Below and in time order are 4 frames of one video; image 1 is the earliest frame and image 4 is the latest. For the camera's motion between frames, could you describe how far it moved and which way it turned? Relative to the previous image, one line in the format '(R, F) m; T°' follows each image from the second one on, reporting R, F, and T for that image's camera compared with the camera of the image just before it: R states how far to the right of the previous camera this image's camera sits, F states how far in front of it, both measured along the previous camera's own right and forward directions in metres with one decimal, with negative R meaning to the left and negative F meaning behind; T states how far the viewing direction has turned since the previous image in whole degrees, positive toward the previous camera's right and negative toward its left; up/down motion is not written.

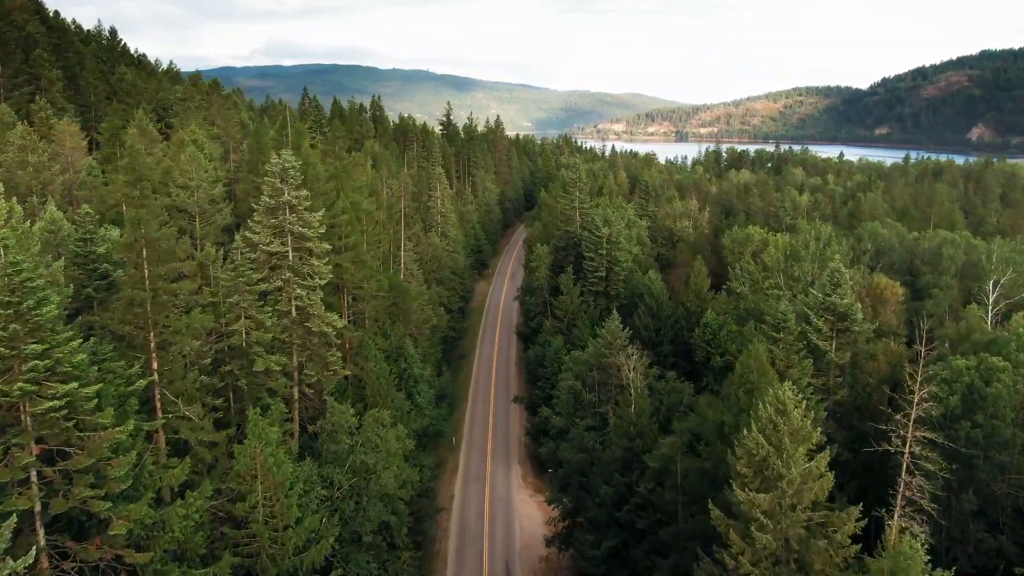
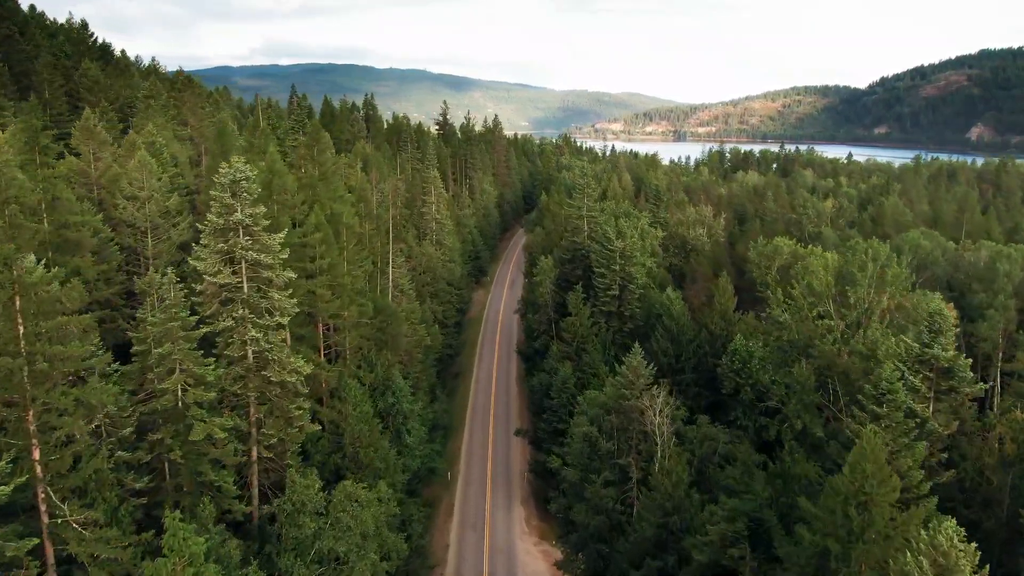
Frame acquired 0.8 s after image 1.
(-0.4, +6.6) m; 0°
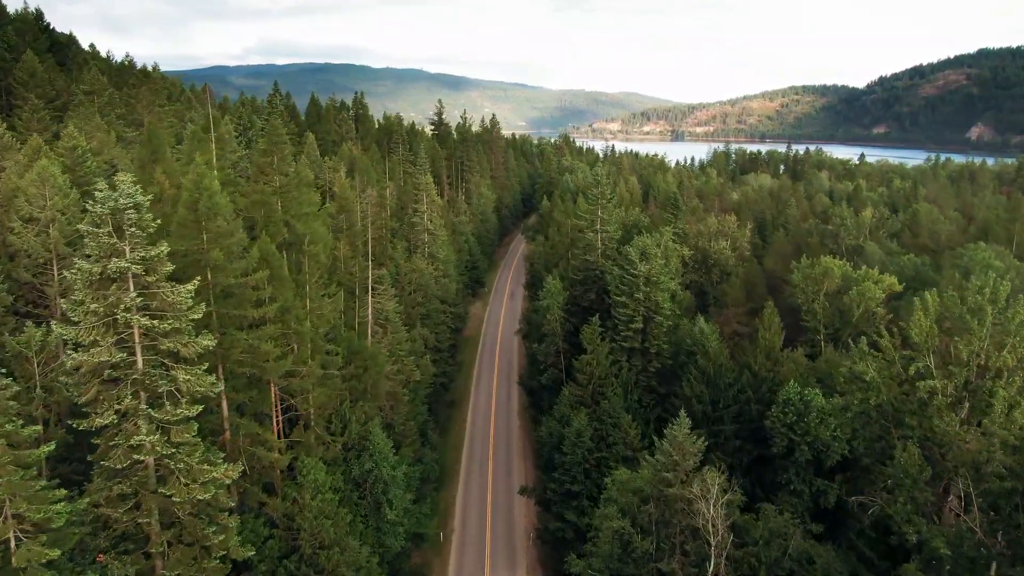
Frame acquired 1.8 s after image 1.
(-0.5, +8.8) m; 0°
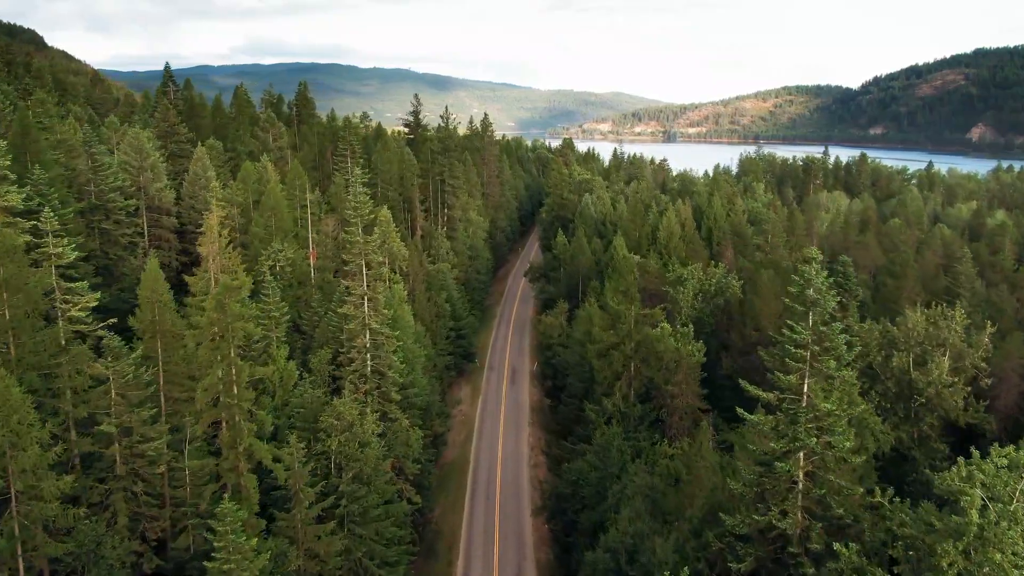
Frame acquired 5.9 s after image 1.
(-1.7, +36.7) m; +1°
